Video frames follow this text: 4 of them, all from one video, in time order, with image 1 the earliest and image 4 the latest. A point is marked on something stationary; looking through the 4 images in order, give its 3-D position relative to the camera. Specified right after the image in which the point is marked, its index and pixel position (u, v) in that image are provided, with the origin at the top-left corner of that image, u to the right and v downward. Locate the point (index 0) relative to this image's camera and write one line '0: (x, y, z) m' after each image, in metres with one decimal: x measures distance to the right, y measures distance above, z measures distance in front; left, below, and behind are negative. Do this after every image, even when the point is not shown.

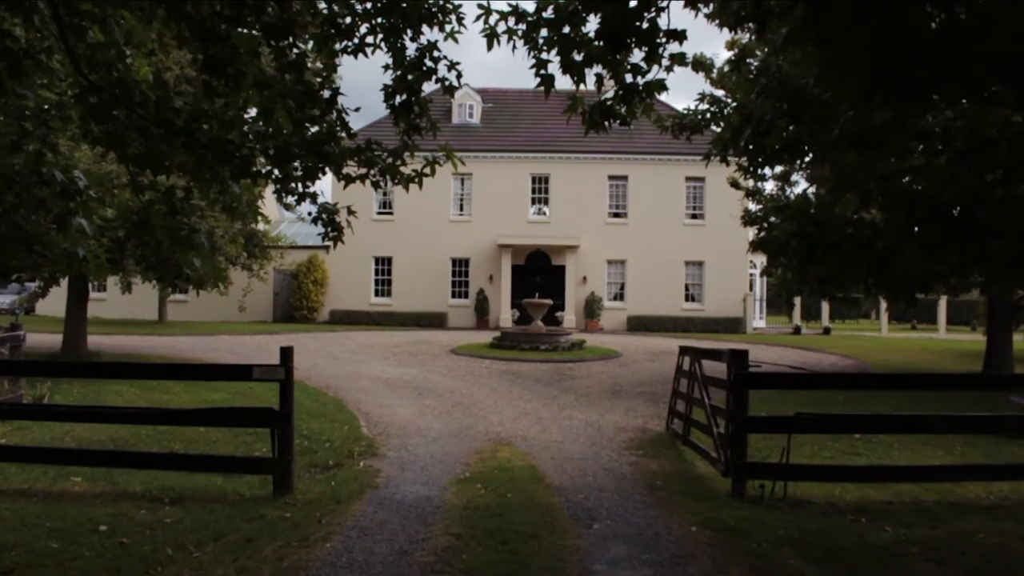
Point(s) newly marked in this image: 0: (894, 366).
0: (+8.3, -1.7, +18.8) m
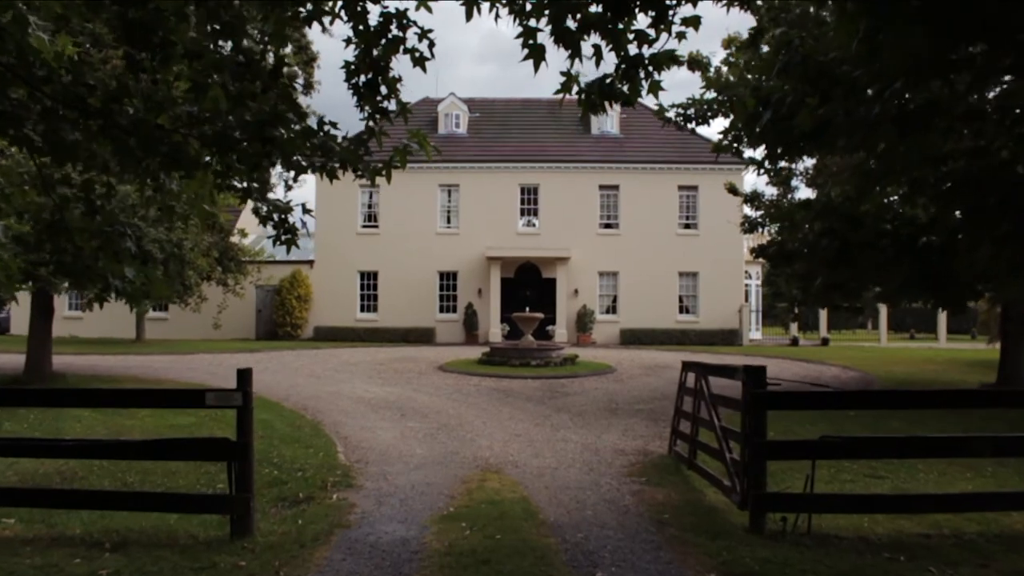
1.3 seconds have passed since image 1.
0: (+8.1, -1.9, +18.0) m
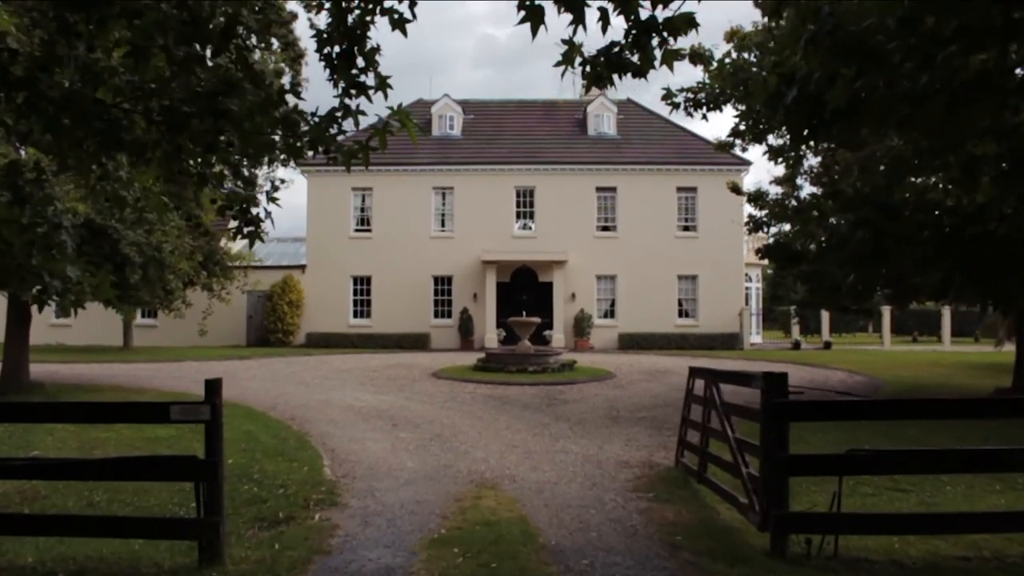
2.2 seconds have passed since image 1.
0: (+8.0, -1.9, +17.5) m
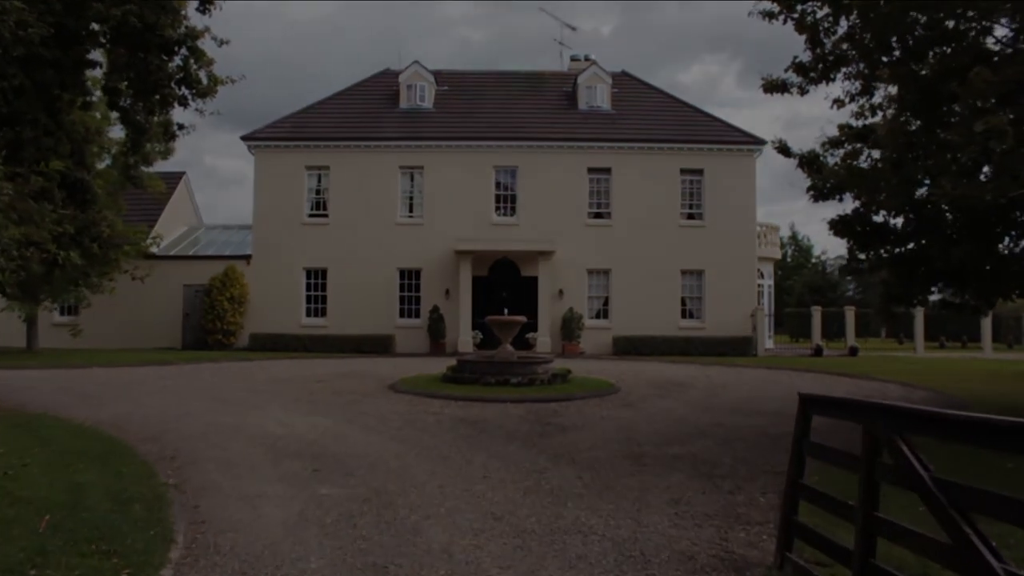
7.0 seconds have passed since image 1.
0: (+7.7, -1.8, +13.8) m
